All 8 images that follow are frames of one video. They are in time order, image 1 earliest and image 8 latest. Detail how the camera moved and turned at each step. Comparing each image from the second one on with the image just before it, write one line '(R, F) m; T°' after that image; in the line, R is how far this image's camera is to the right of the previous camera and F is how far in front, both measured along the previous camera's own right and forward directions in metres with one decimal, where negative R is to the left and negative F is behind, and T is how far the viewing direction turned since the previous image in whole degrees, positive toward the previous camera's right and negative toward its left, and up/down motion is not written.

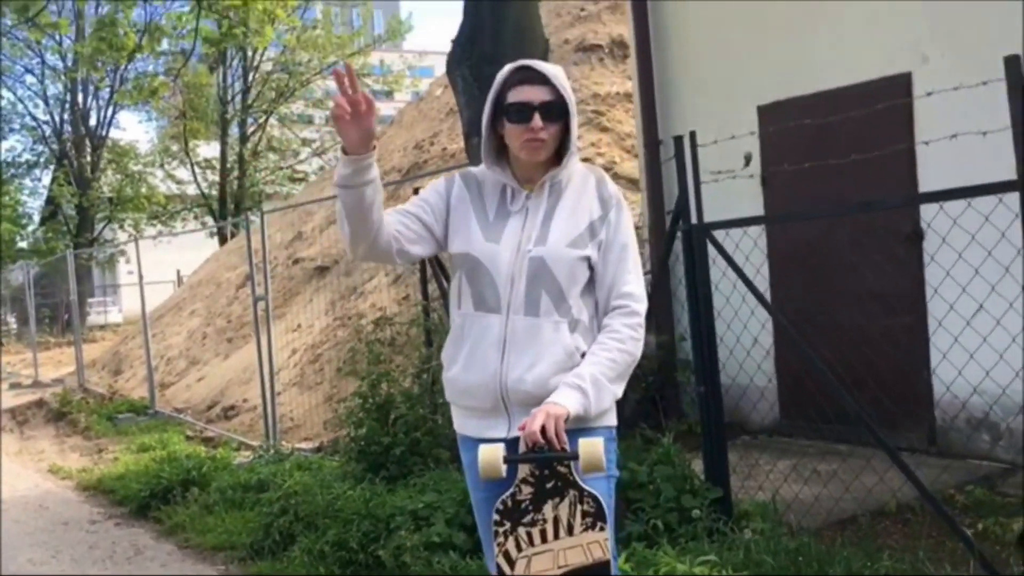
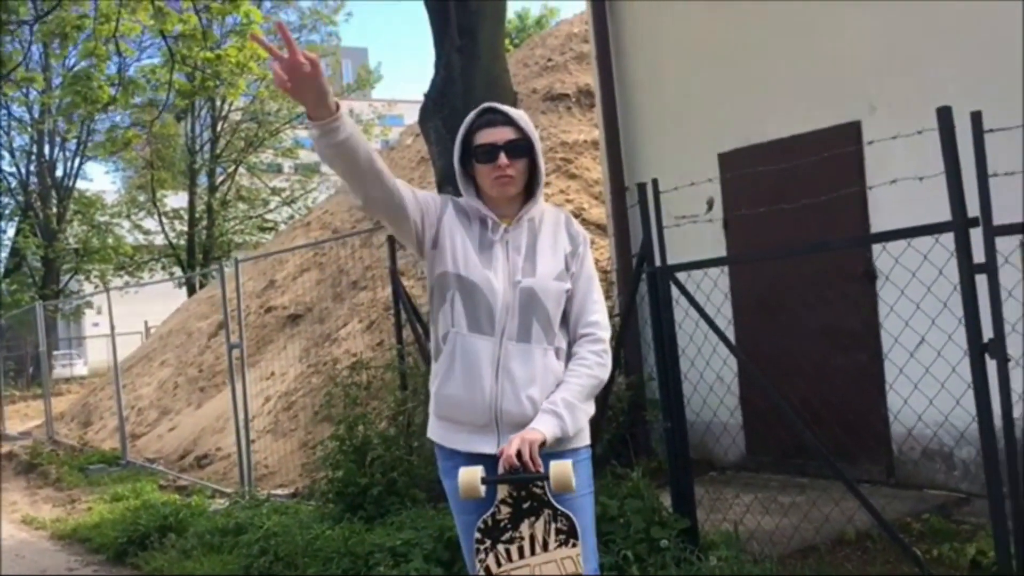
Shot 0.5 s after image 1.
(0.0, -0.2) m; +2°
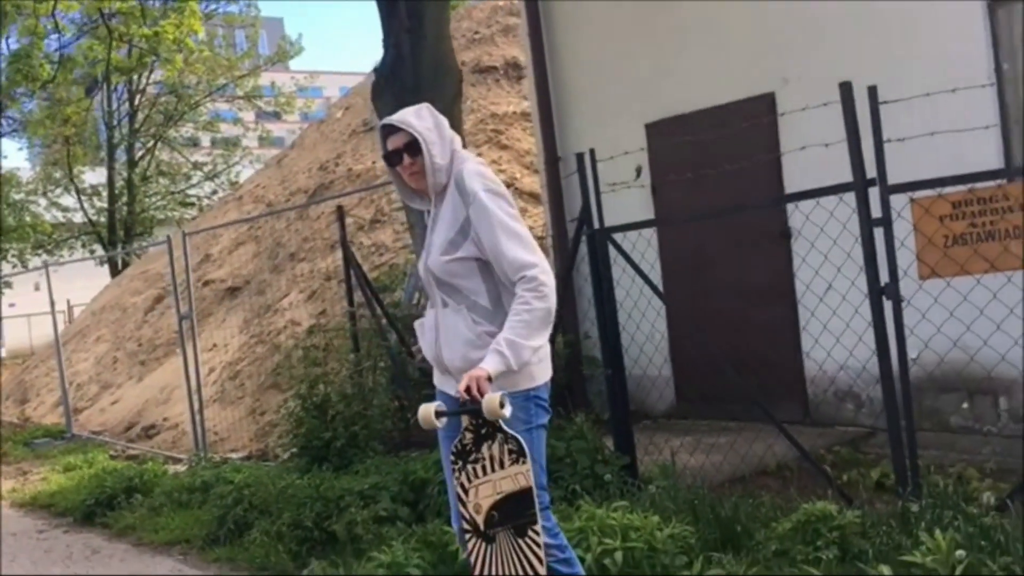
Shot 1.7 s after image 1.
(-0.1, -0.4) m; +4°
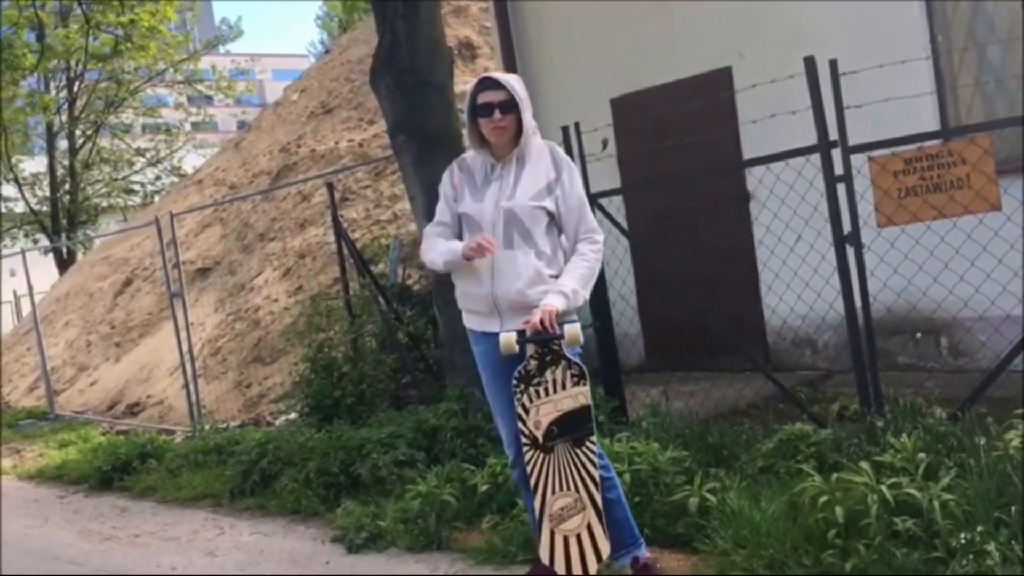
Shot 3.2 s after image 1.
(-0.3, -0.5) m; +3°
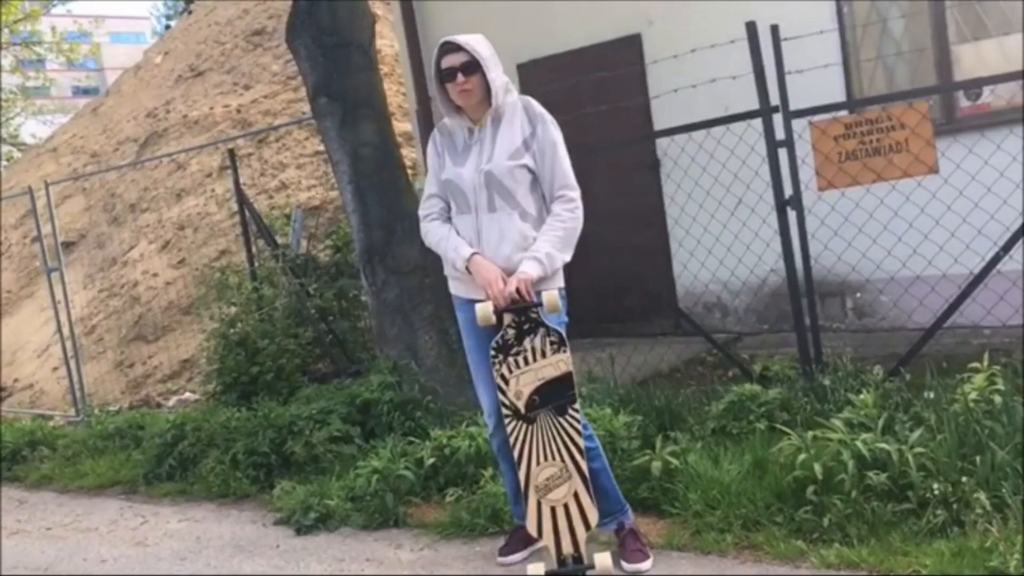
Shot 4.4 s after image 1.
(-0.4, +0.1) m; +8°
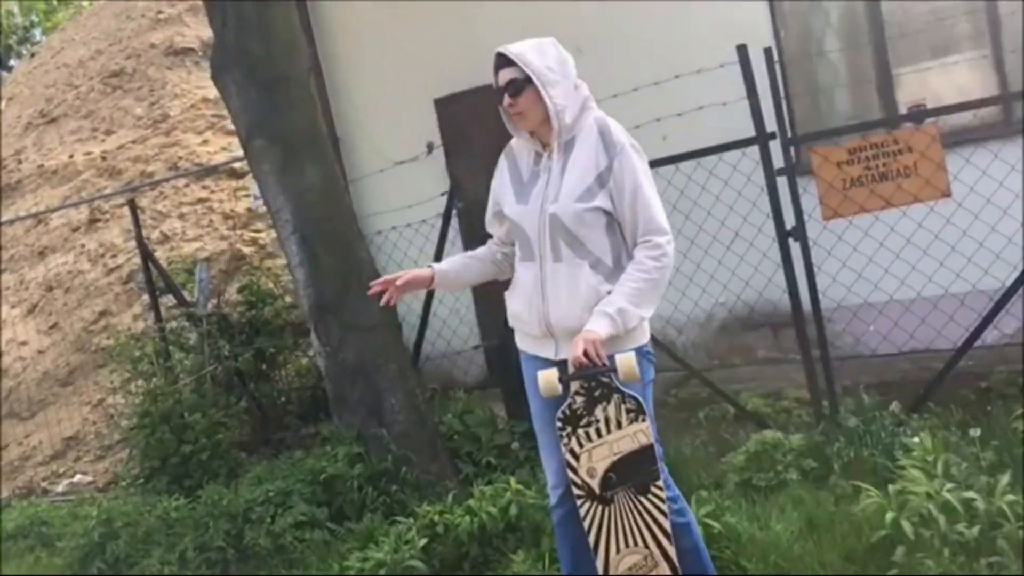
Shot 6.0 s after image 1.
(-0.6, +0.5) m; +9°
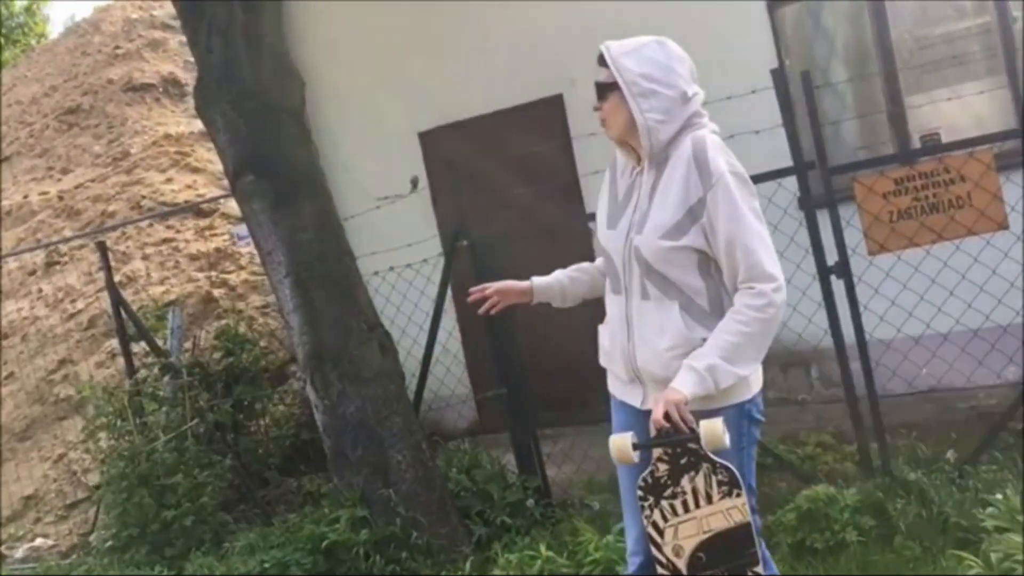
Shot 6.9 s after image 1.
(-0.3, +0.4) m; +3°
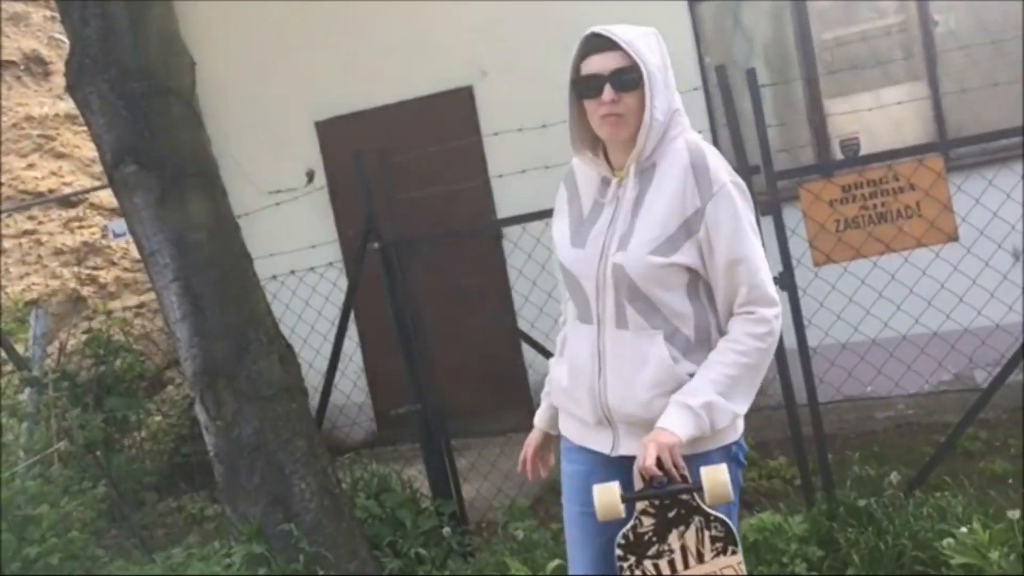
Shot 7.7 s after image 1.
(-0.2, +0.4) m; +7°
